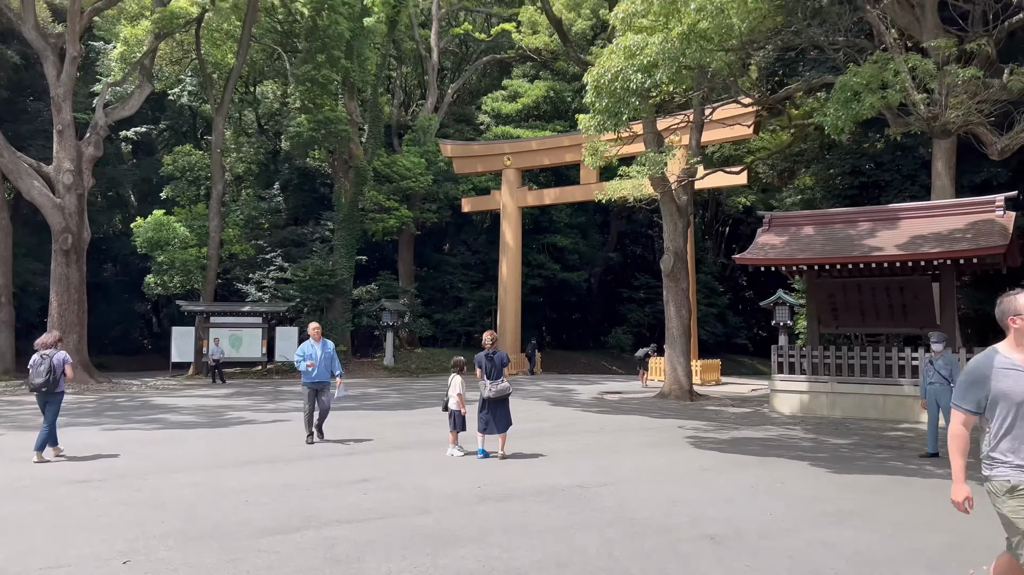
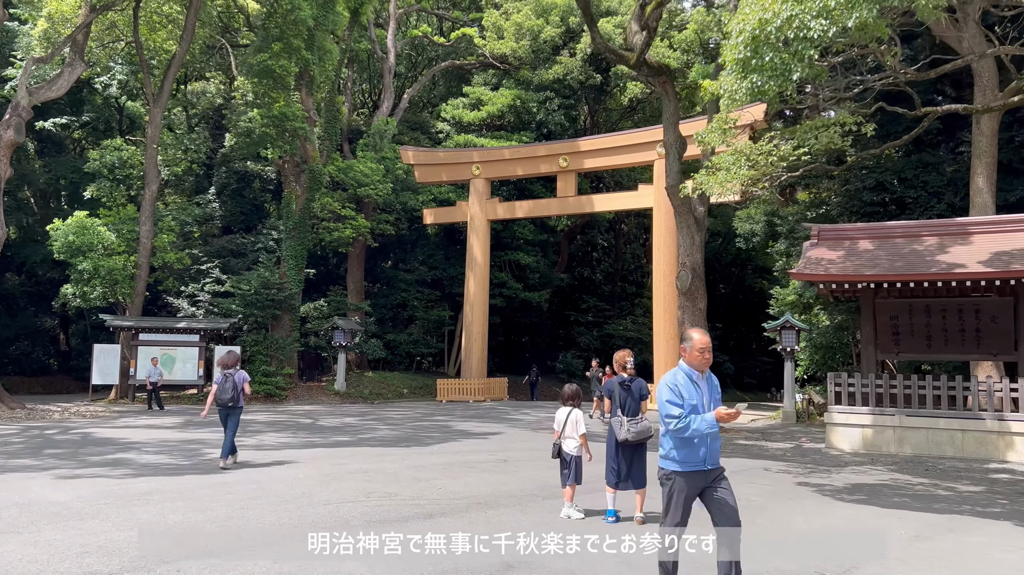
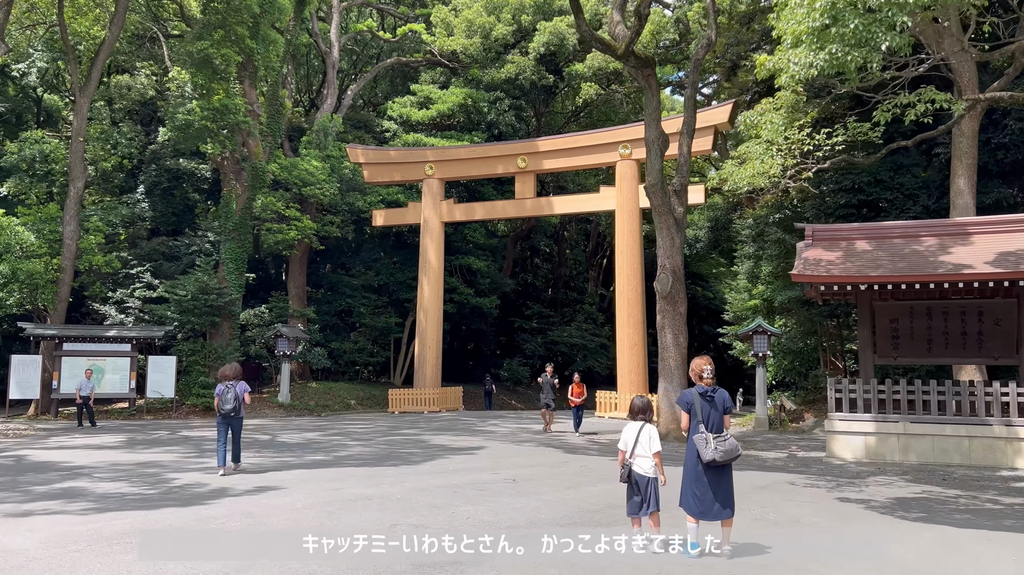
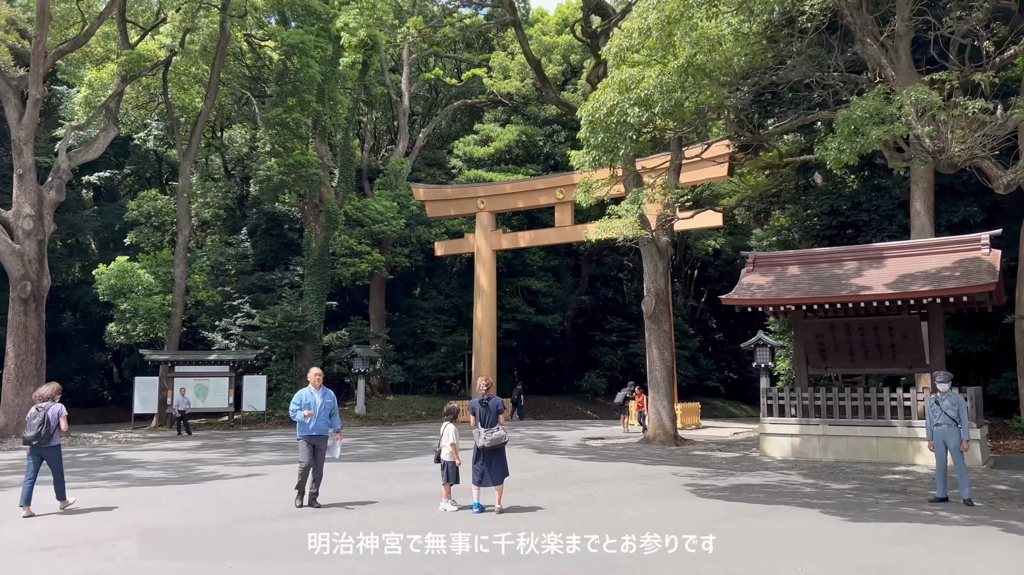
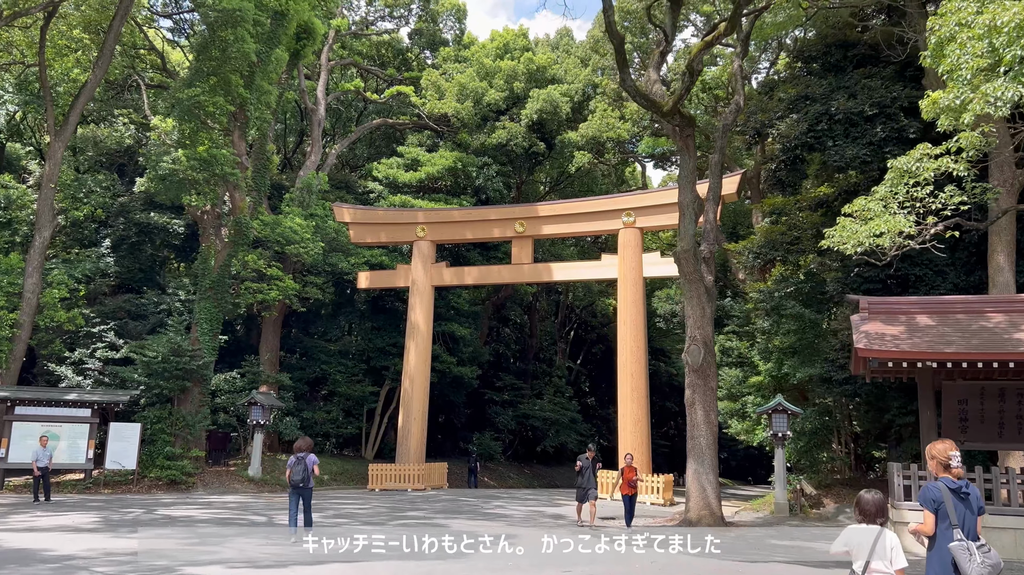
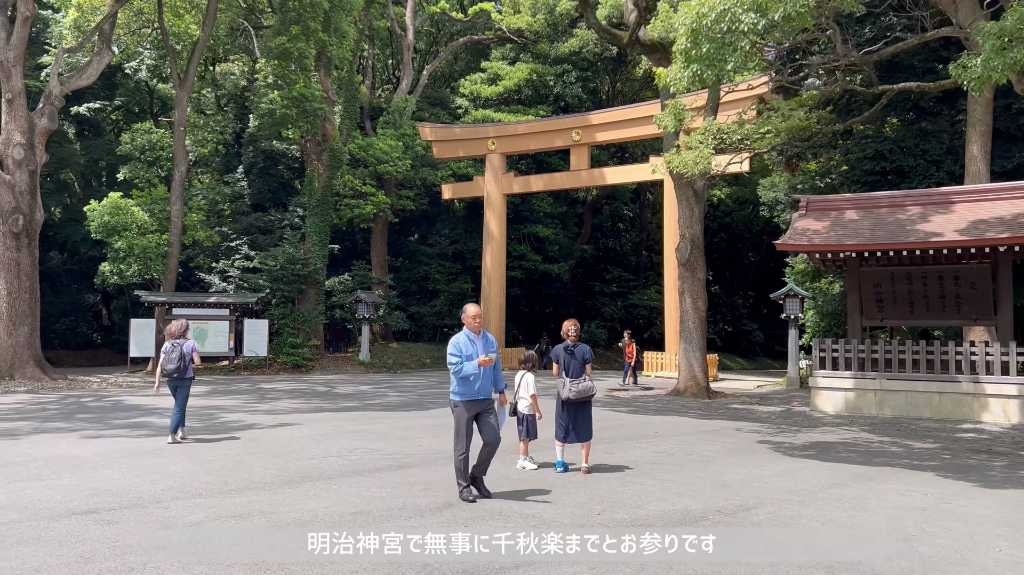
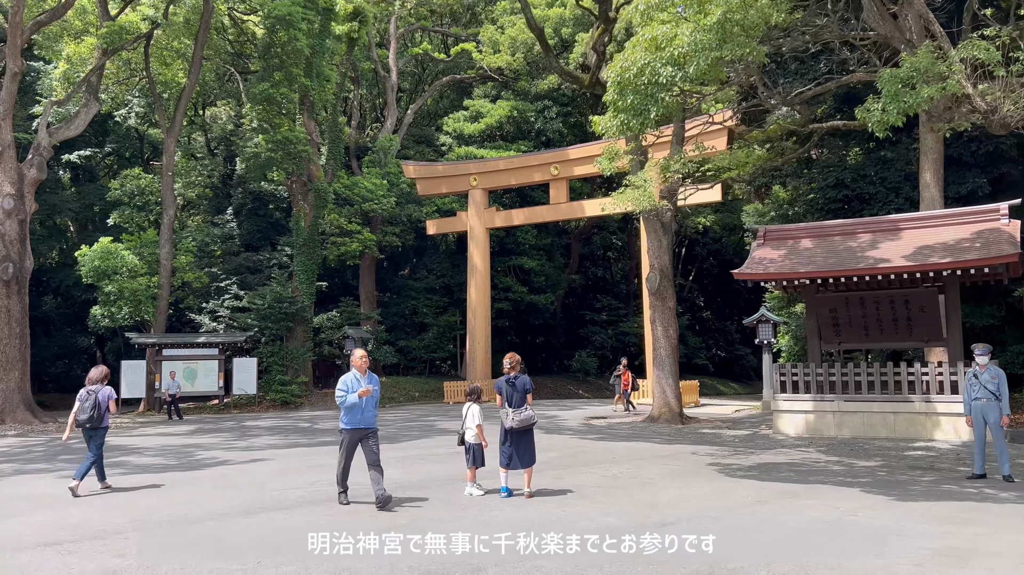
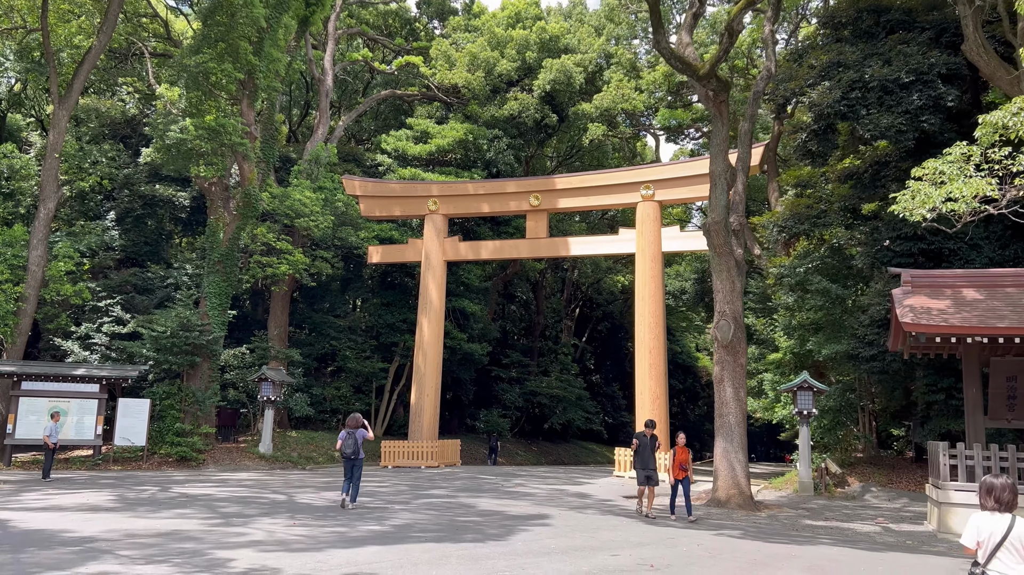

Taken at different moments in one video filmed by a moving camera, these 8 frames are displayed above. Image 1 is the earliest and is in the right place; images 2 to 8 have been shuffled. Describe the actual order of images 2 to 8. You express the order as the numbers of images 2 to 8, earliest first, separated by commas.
4, 7, 6, 2, 3, 5, 8
